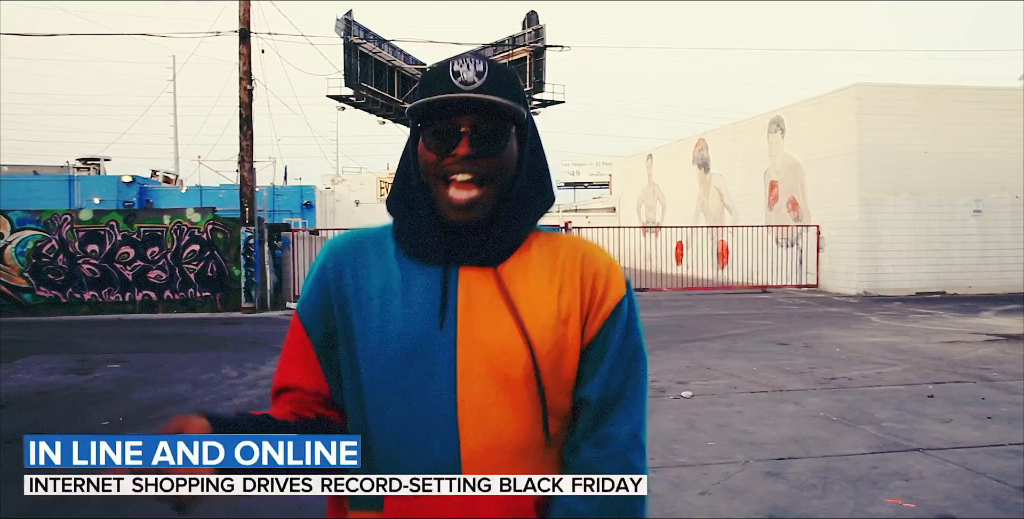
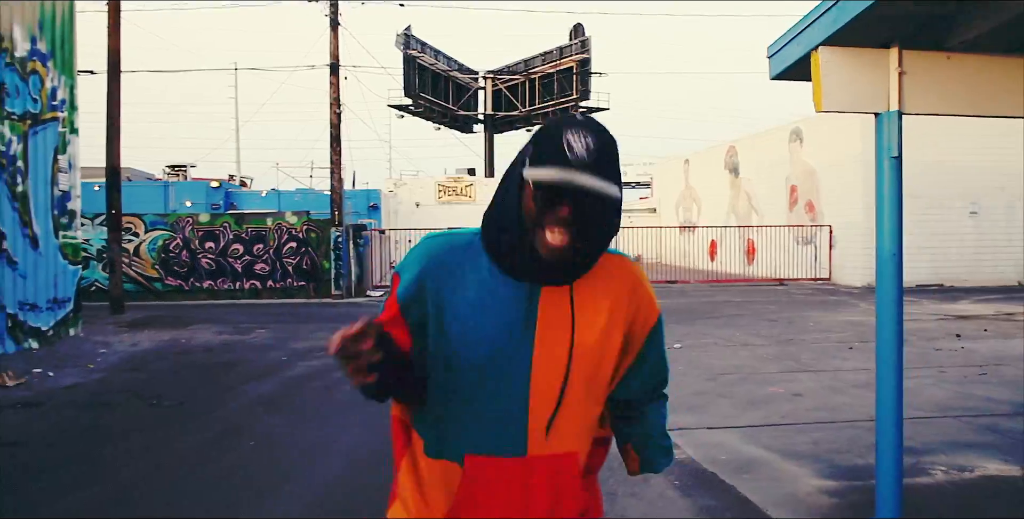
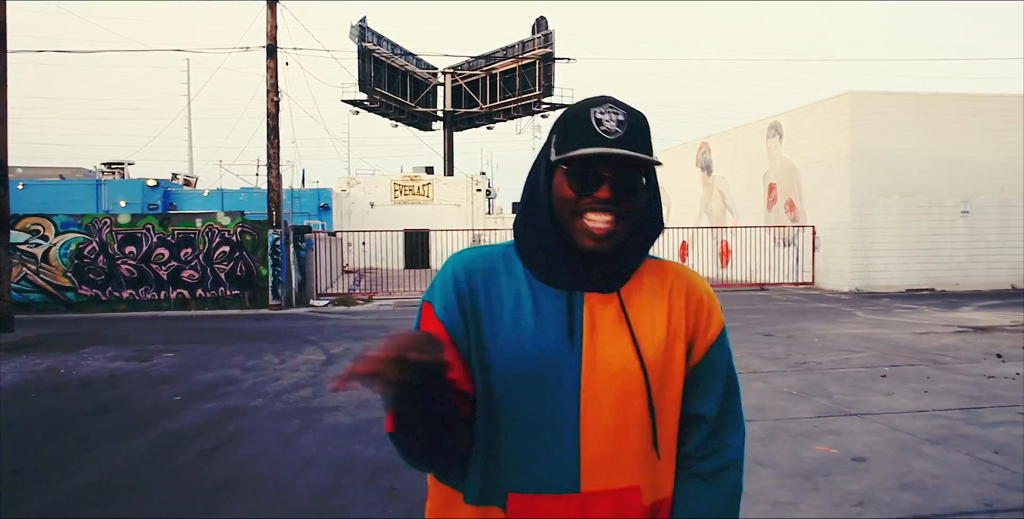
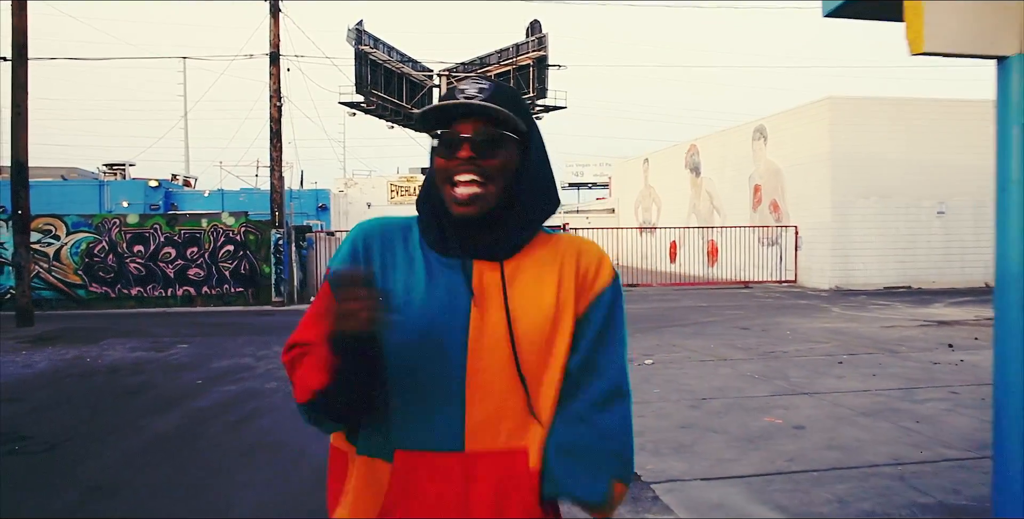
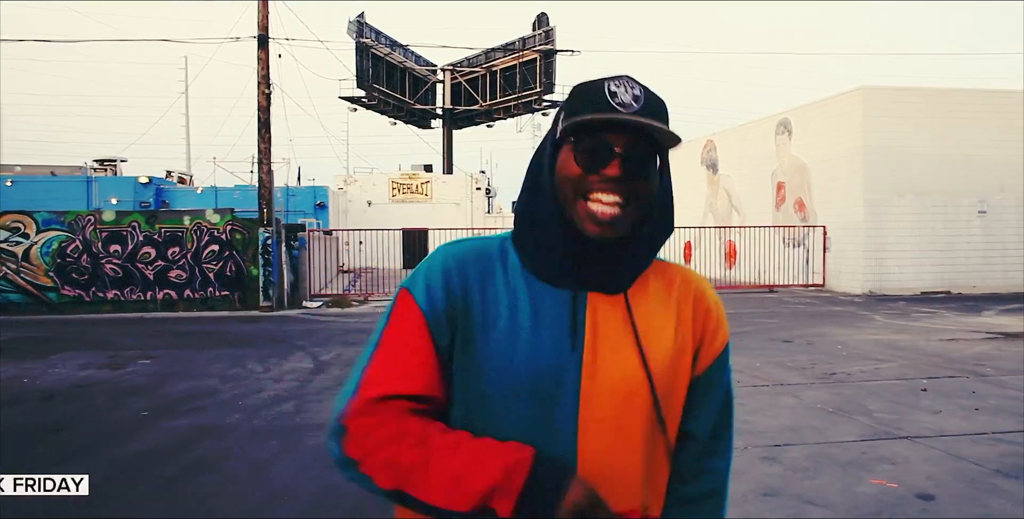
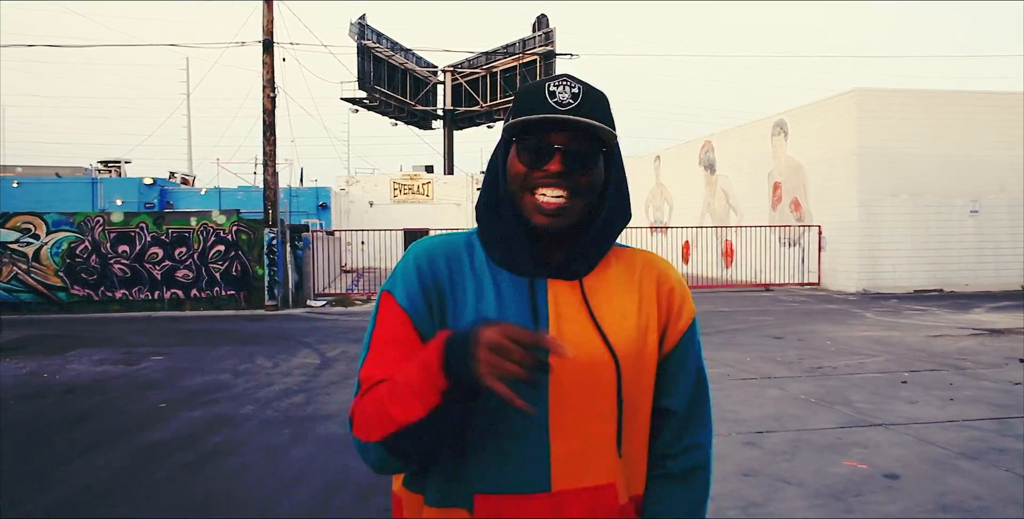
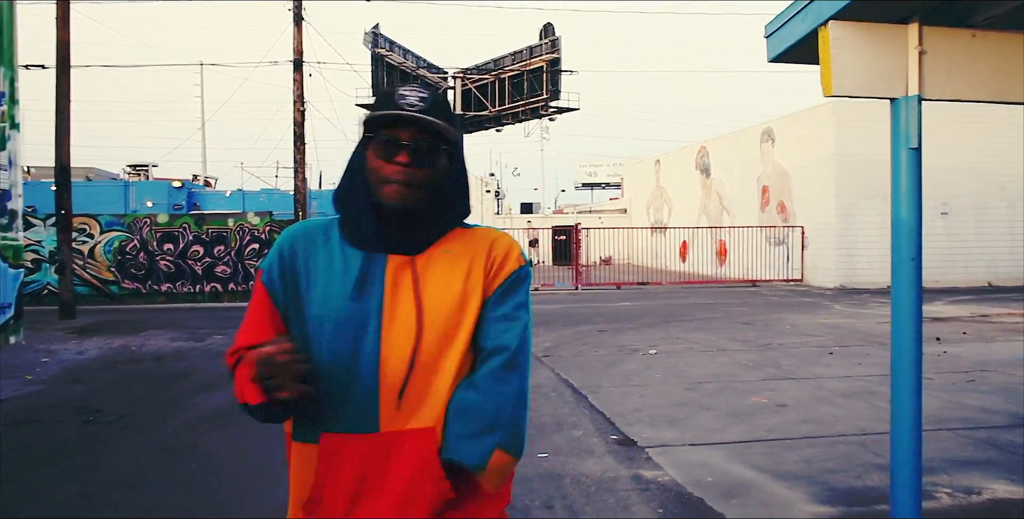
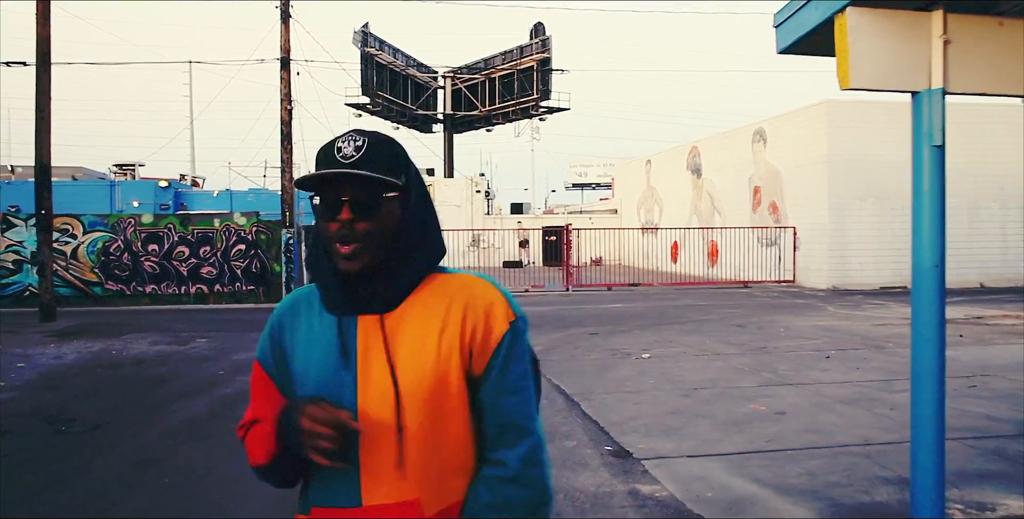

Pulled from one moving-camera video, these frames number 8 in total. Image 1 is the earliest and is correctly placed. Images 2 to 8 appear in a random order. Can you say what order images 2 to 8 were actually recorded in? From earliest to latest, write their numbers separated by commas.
5, 6, 3, 4, 8, 7, 2
